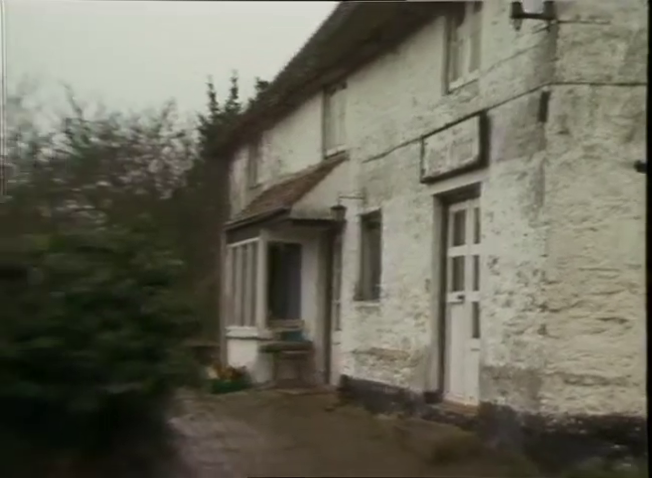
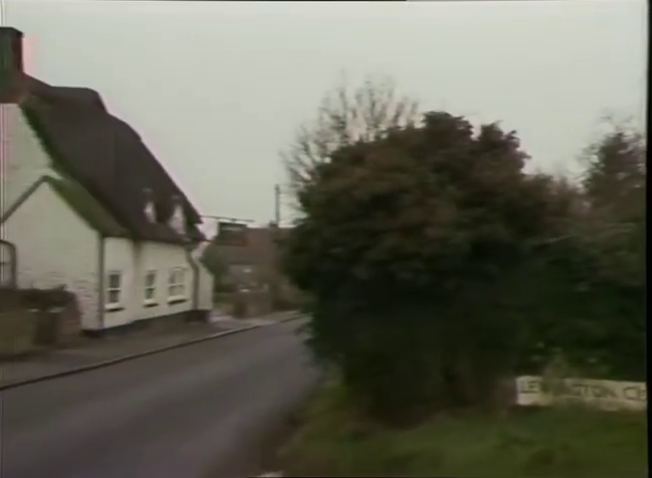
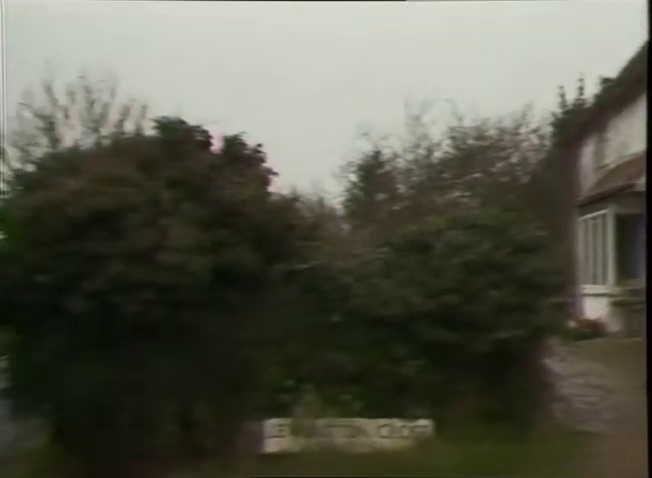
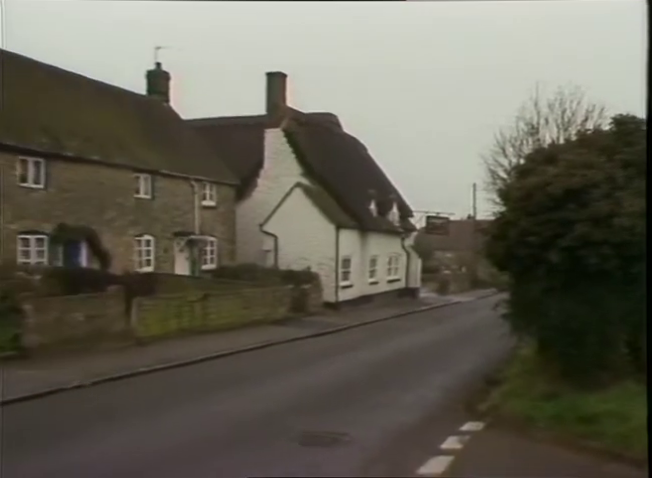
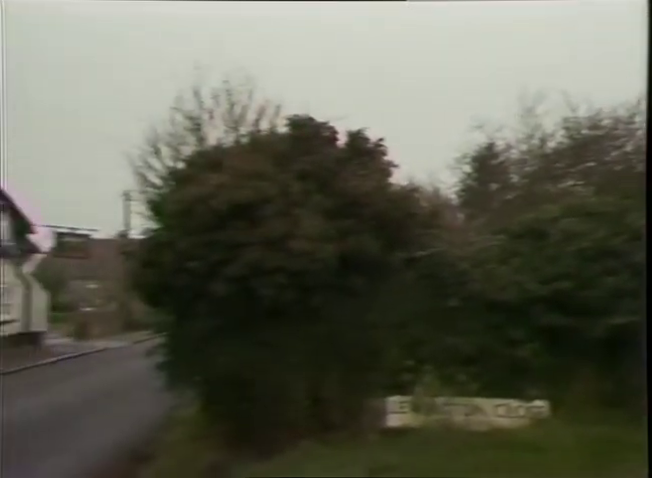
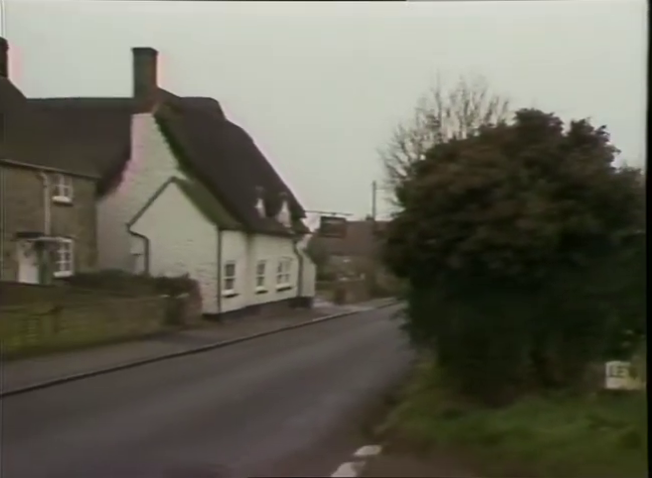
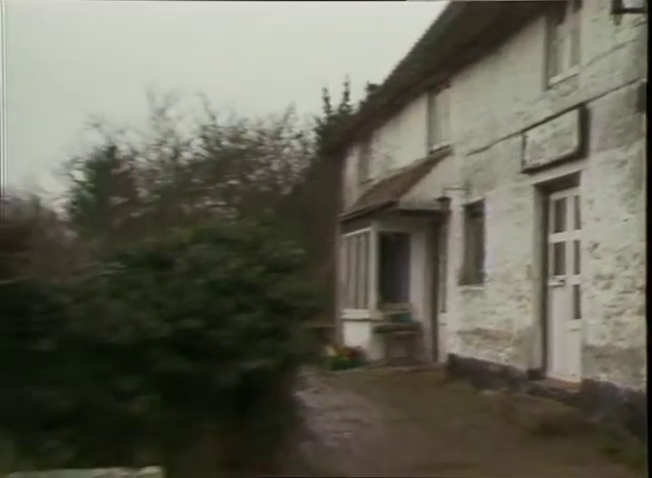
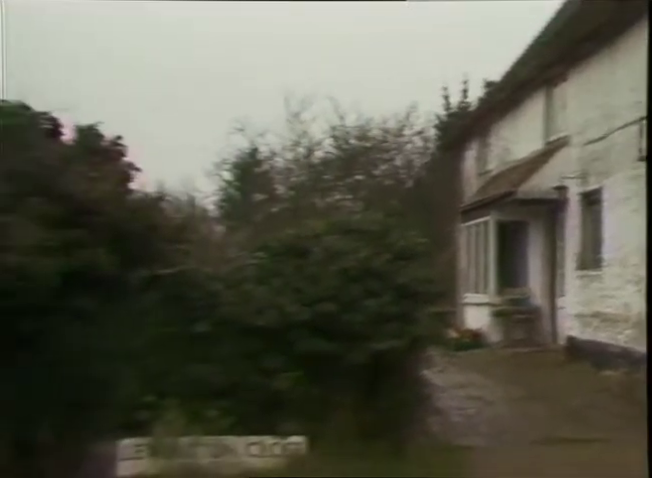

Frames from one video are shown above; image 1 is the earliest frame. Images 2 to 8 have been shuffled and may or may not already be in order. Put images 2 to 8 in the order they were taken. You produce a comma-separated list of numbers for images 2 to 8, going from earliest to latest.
7, 8, 3, 5, 2, 6, 4
